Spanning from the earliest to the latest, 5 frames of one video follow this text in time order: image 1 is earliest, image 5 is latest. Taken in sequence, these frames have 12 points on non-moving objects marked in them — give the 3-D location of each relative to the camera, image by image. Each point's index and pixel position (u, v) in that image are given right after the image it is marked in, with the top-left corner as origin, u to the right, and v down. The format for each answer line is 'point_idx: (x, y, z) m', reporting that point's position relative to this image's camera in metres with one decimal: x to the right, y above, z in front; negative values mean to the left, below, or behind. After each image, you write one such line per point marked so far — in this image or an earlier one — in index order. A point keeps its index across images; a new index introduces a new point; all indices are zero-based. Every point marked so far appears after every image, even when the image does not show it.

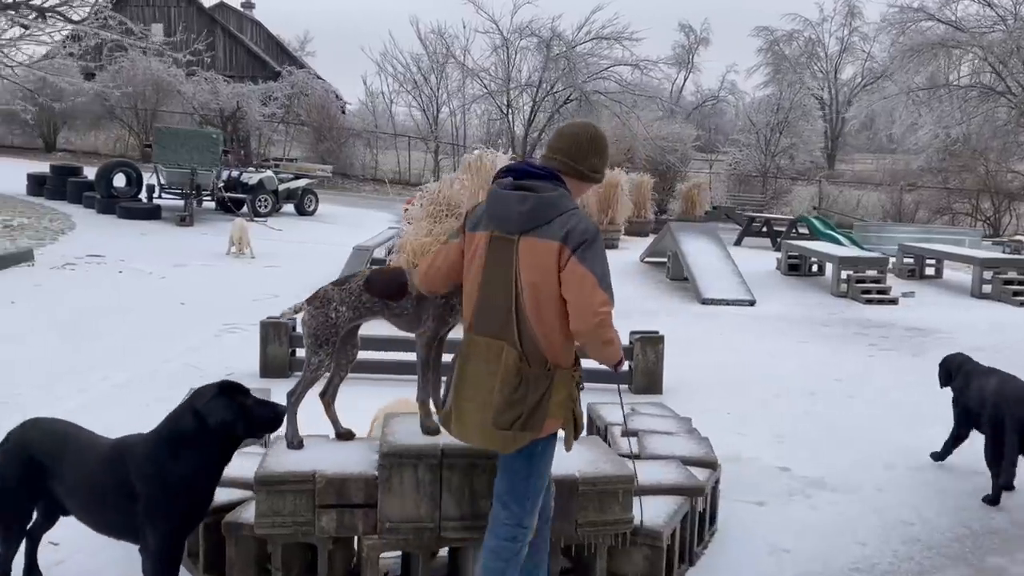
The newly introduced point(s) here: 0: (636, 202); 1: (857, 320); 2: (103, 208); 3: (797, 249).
0: (+2.6, +1.8, +17.7) m
1: (+3.5, -0.3, +8.6) m
2: (-7.3, +1.4, +15.1) m
3: (+3.9, +0.5, +11.5) m
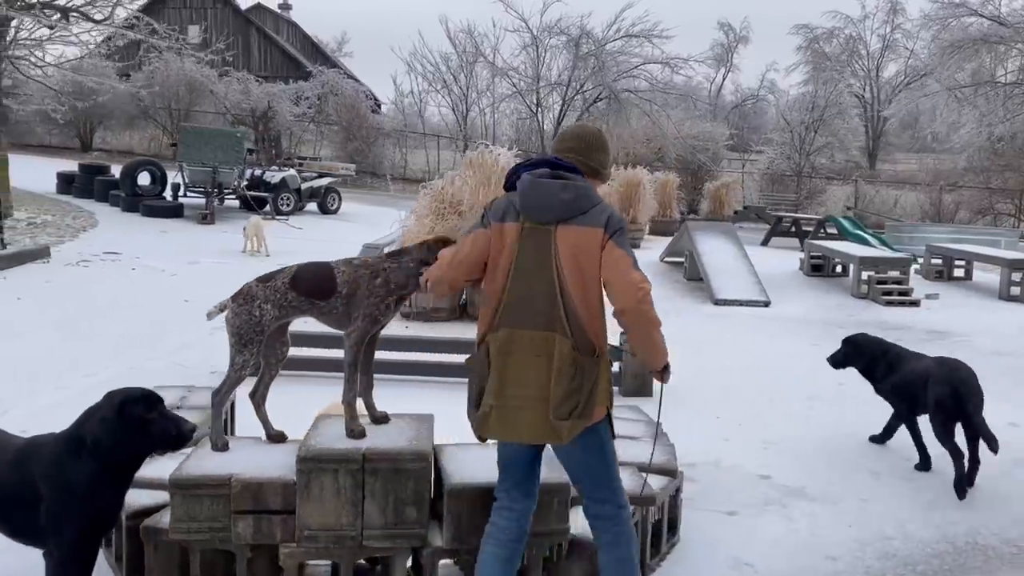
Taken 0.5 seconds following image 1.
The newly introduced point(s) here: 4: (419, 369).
0: (+3.1, +1.8, +17.5) m
1: (+3.5, -0.3, +8.3) m
2: (-6.9, +1.5, +15.3) m
3: (+4.1, +0.5, +11.2) m
4: (-0.6, -0.5, +5.5) m
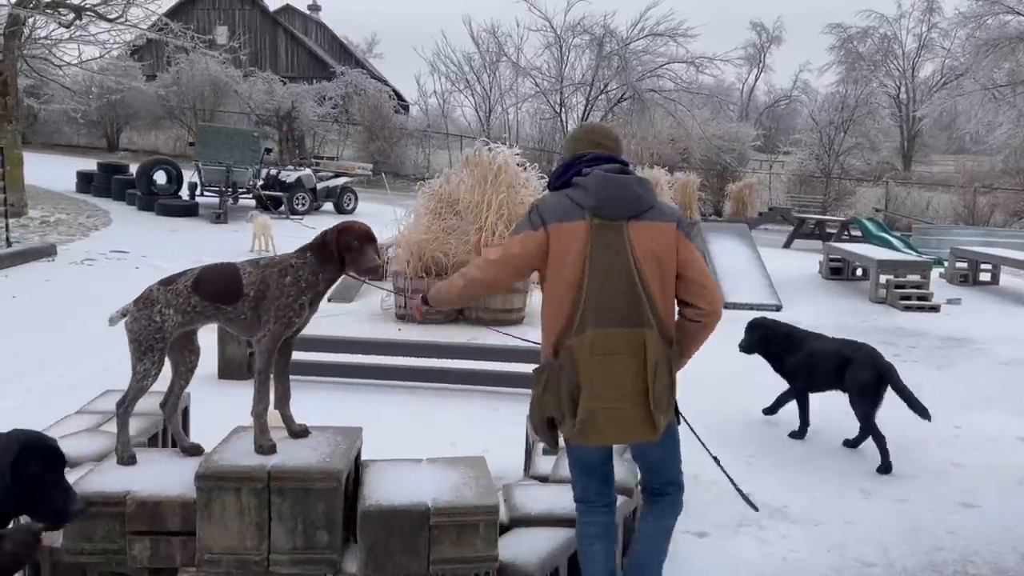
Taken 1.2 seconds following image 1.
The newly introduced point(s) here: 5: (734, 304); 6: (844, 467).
0: (+3.4, +1.7, +17.1) m
1: (+3.5, -0.4, +7.9) m
2: (-6.7, +1.5, +15.3) m
3: (+4.2, +0.5, +10.9) m
4: (-0.7, -0.5, +5.3) m
5: (+2.3, -0.2, +8.8) m
6: (+1.6, -0.9, +4.1) m
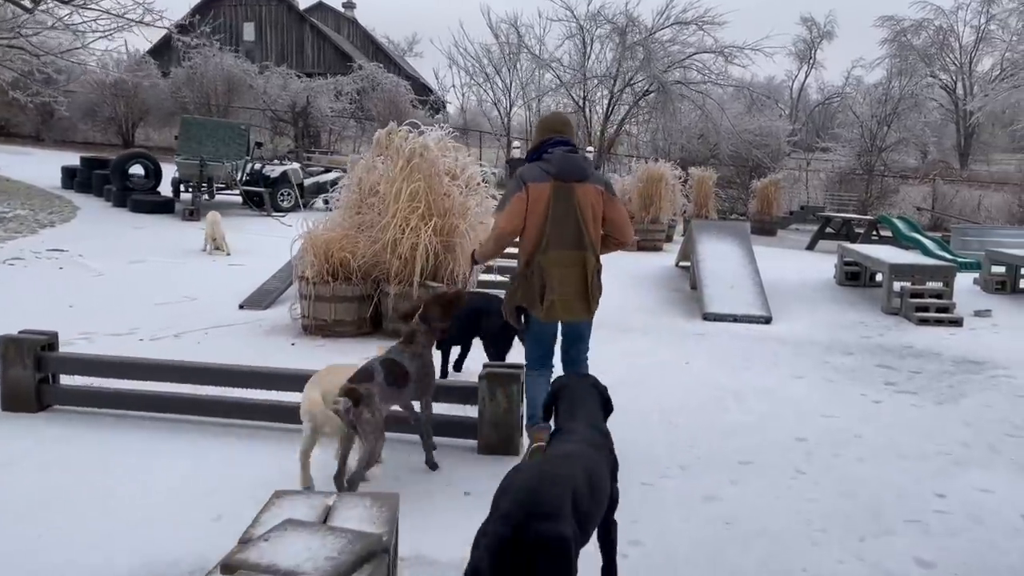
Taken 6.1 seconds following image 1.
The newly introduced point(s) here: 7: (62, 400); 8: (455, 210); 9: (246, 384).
0: (+3.4, +1.6, +15.8) m
1: (+3.0, -0.5, +6.6) m
2: (-6.8, +1.5, +14.5) m
3: (+3.8, +0.4, +9.5) m
4: (-1.4, -0.6, +4.2) m
5: (+1.8, -0.2, +7.5) m
6: (+0.8, -0.9, +2.9) m
7: (-2.3, -0.6, +4.3) m
8: (-0.4, +0.6, +6.3) m
9: (-1.3, -0.5, +4.2) m
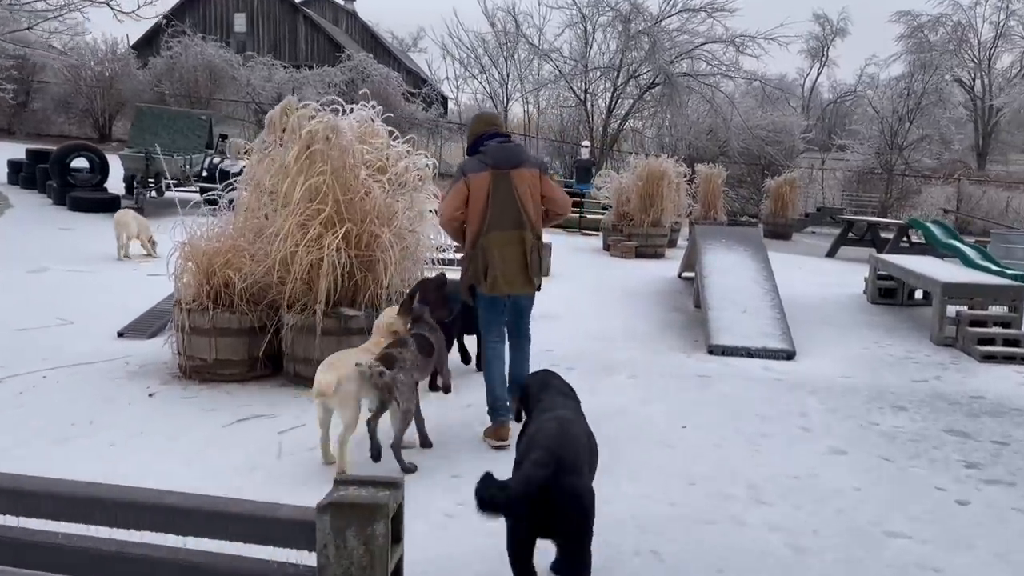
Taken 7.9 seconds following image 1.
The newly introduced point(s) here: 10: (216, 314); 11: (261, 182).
0: (+3.2, +1.5, +14.2) m
1: (+2.6, -0.6, +5.0) m
2: (-7.0, +1.4, +13.0) m
3: (+3.5, +0.2, +7.9) m
4: (-1.8, -0.7, +2.6) m
5: (+1.5, -0.4, +5.9) m
6: (+0.5, -1.1, +1.3) m
7: (-2.6, -0.7, +2.7) m
8: (-0.8, +0.4, +4.7) m
9: (-1.7, -0.6, +2.6) m
10: (-1.6, -0.1, +4.6) m
11: (-1.4, +0.6, +4.9) m
